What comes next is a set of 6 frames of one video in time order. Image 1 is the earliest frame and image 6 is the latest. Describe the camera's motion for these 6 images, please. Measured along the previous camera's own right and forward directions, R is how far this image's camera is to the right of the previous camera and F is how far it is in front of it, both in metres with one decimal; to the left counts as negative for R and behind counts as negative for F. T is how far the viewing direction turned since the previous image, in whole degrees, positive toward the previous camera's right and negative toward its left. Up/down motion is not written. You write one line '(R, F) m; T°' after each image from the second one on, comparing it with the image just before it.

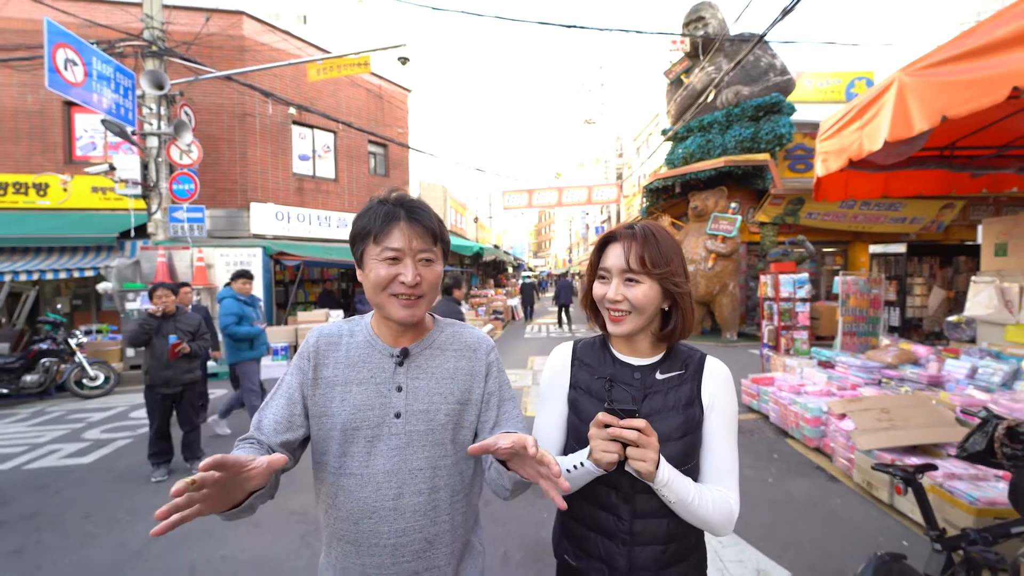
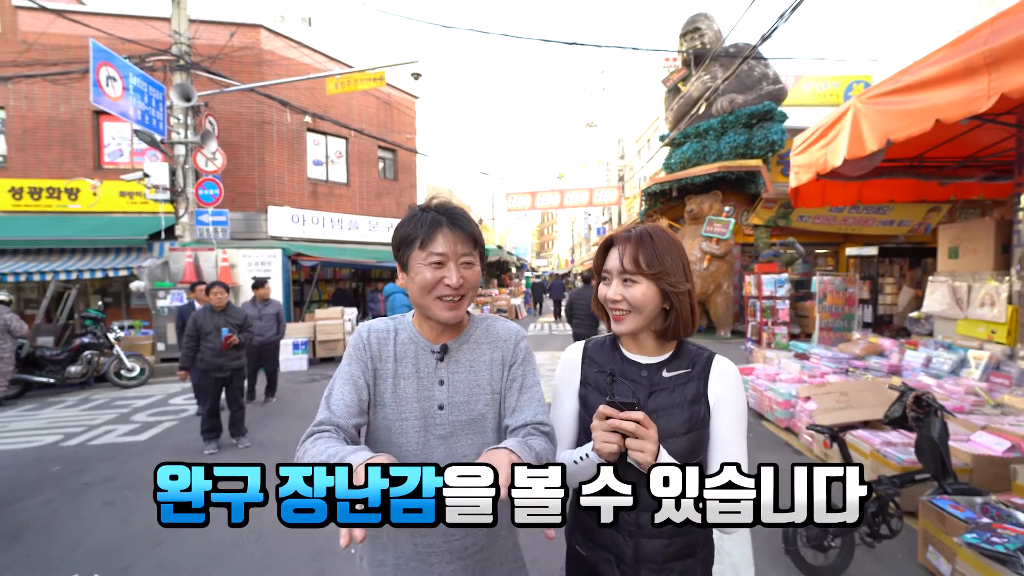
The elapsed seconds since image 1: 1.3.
(0.0, -0.5) m; 0°
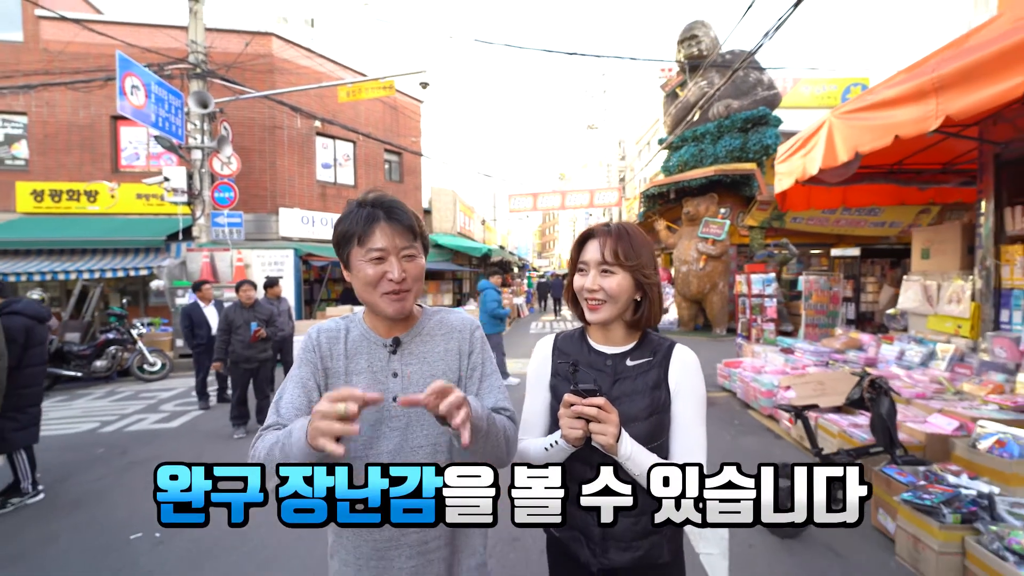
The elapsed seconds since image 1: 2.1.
(0.0, -0.4) m; 0°
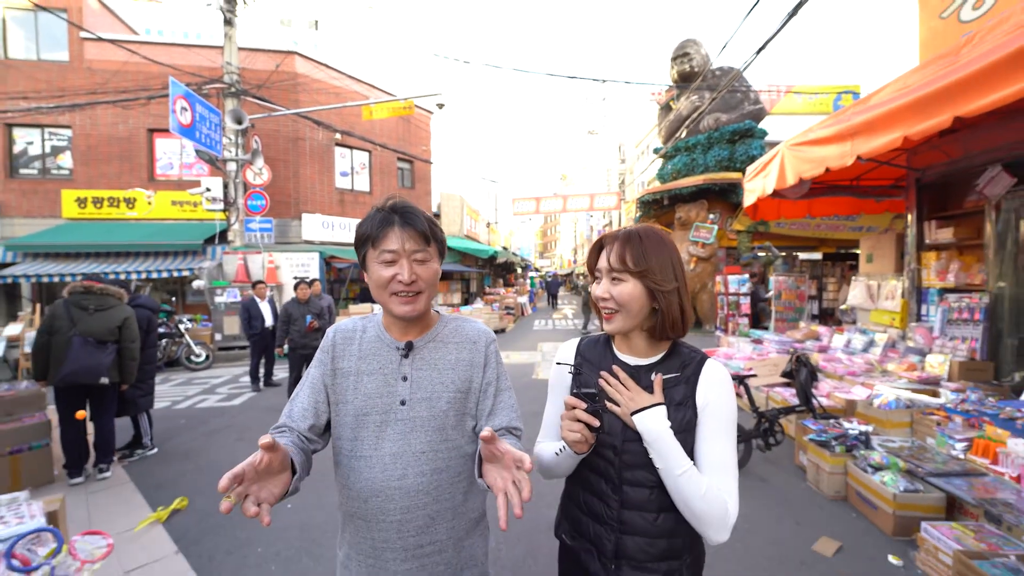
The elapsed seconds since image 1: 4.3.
(-0.1, -0.9) m; 0°
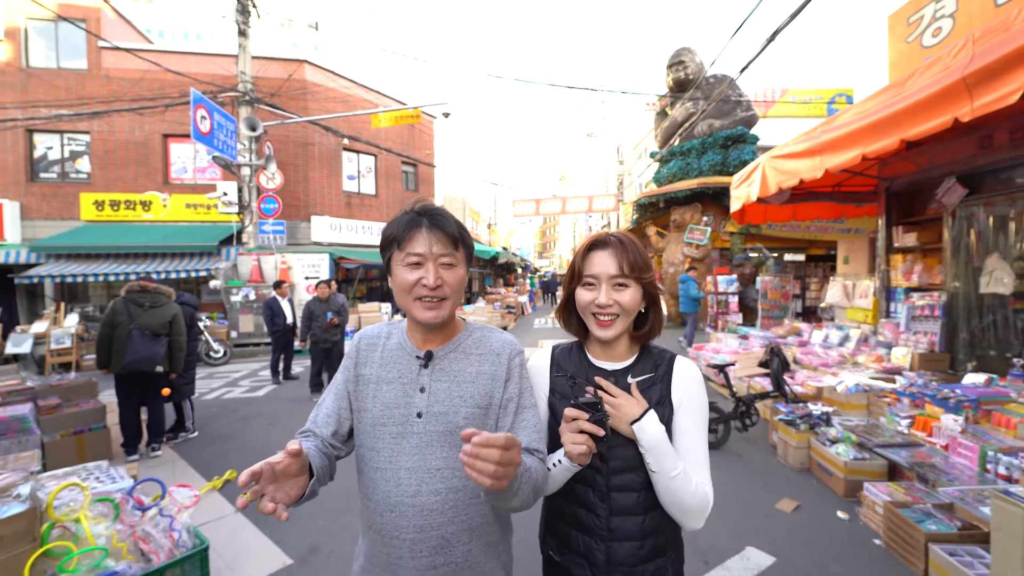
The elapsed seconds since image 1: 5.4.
(-0.1, -0.5) m; 0°
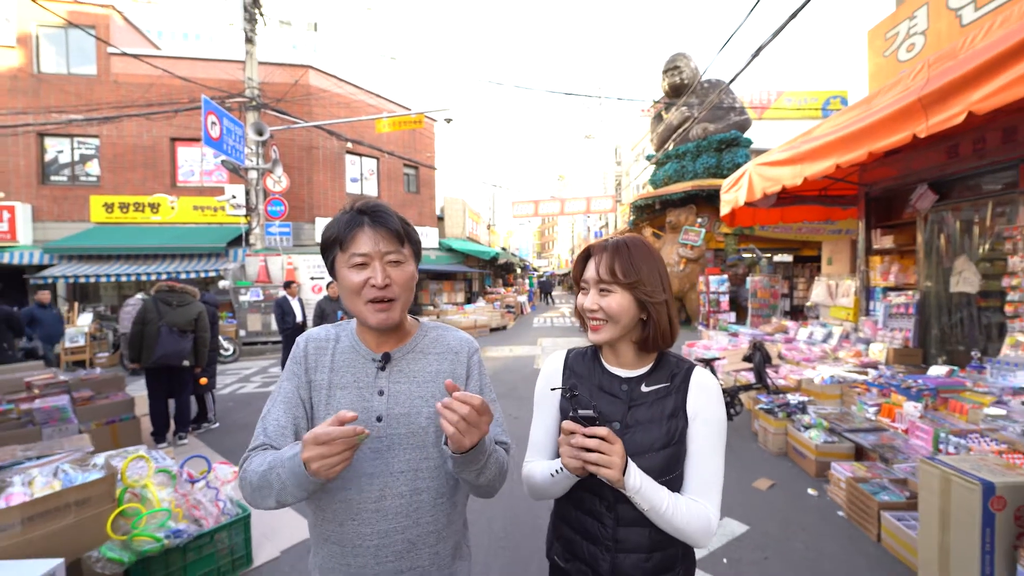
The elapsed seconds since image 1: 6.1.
(0.0, -0.3) m; 0°
